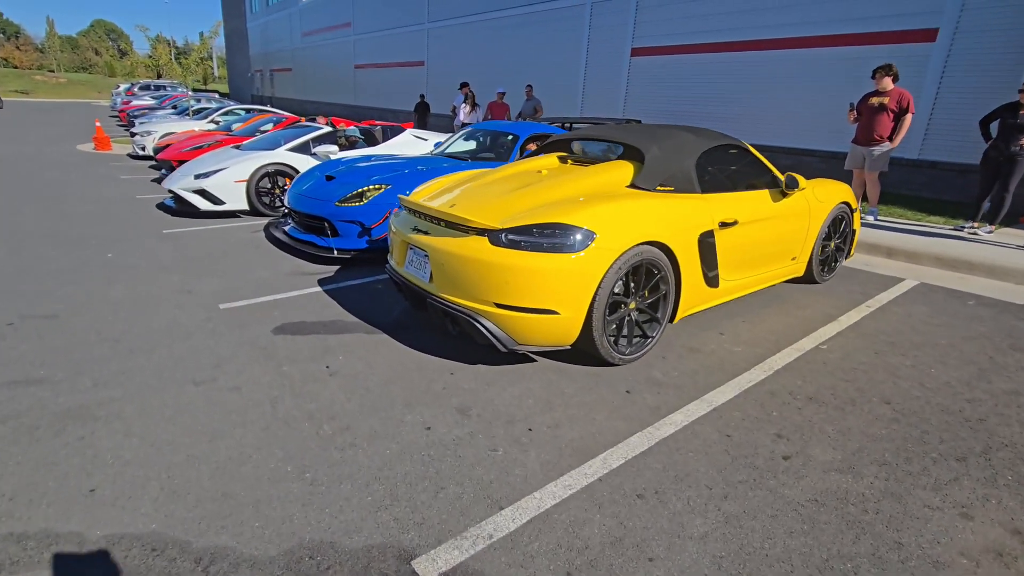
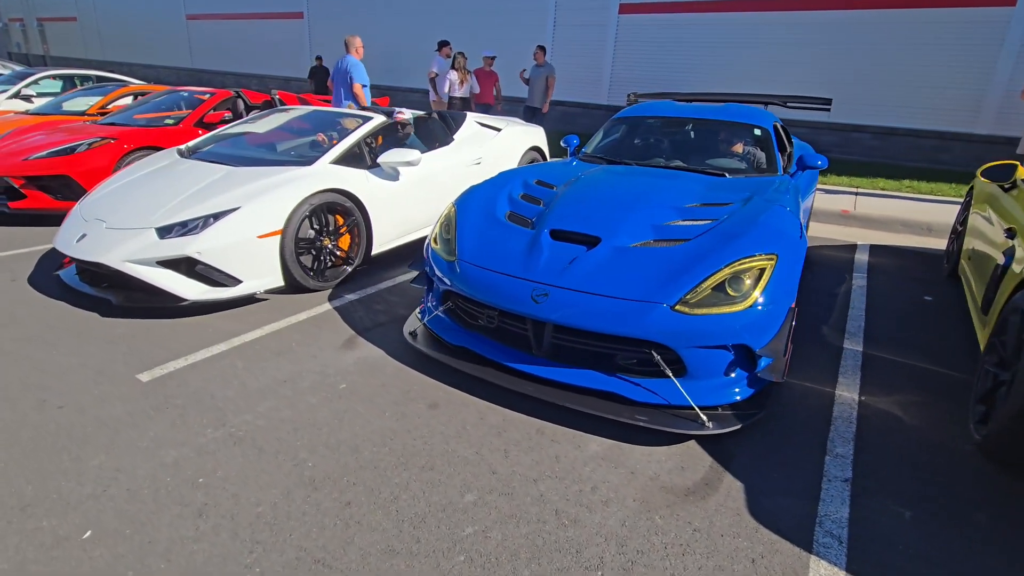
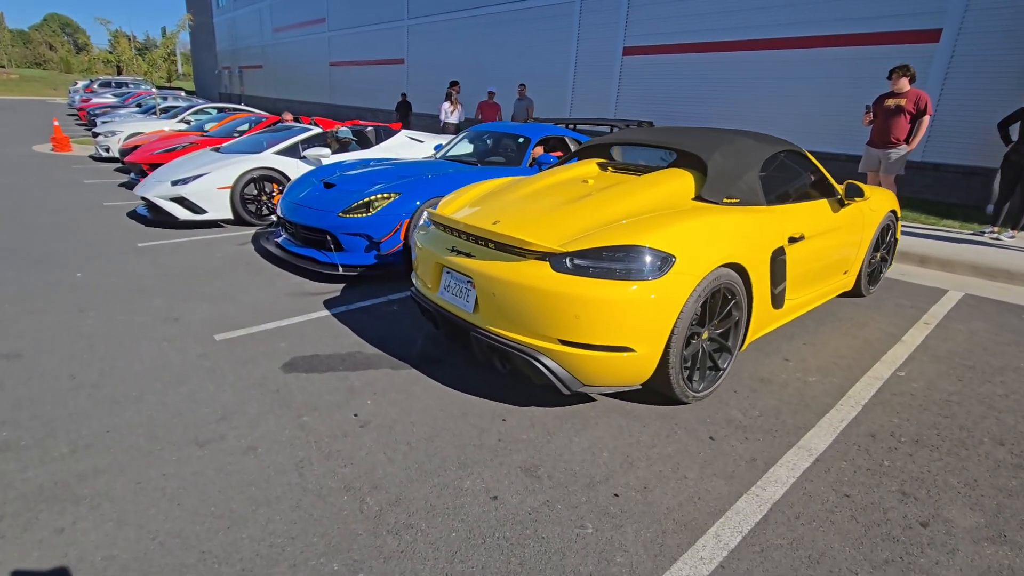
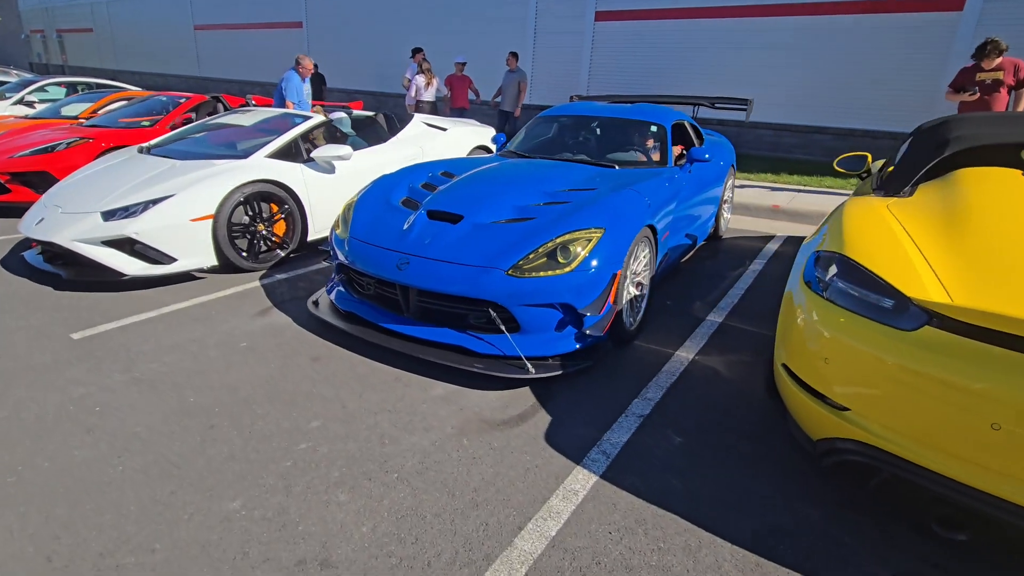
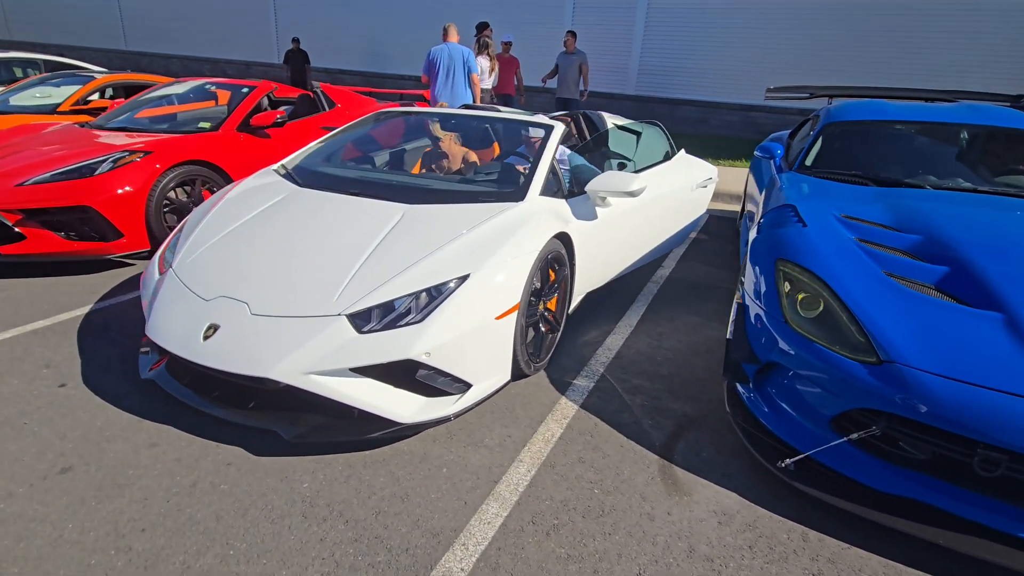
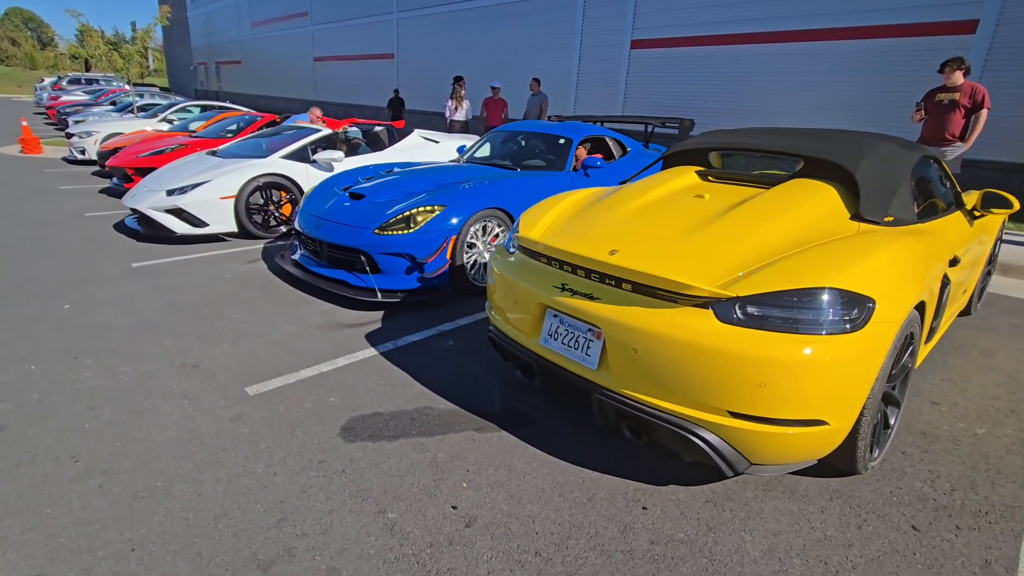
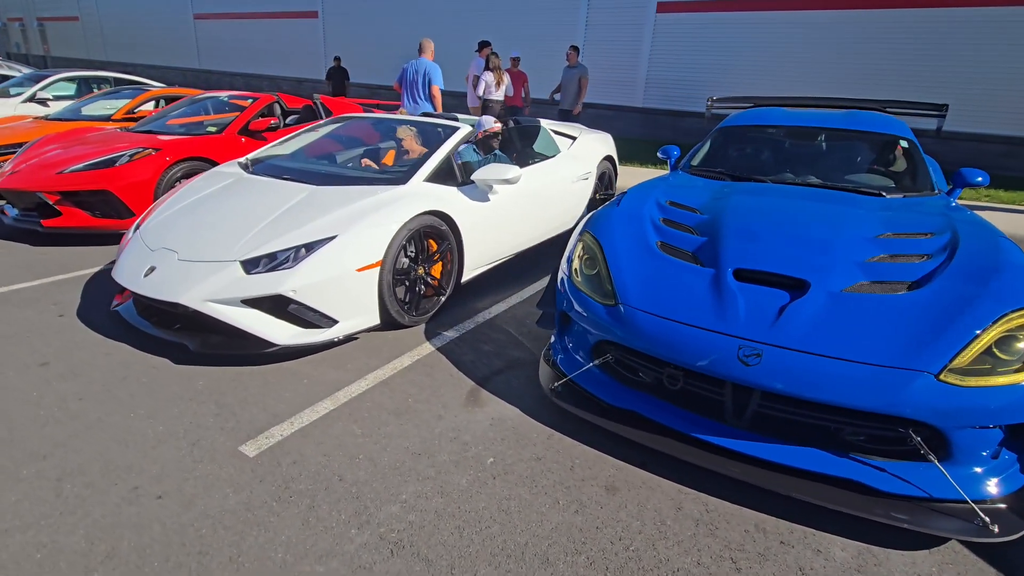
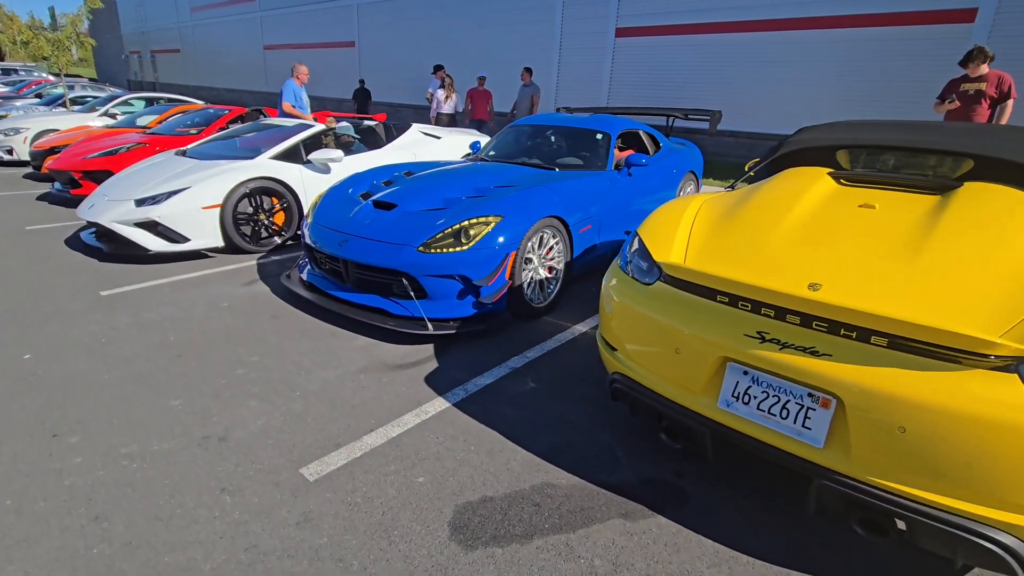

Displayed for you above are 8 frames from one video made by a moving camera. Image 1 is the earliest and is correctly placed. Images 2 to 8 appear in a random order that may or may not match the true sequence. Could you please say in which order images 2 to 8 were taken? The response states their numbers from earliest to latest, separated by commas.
3, 6, 8, 4, 2, 7, 5
